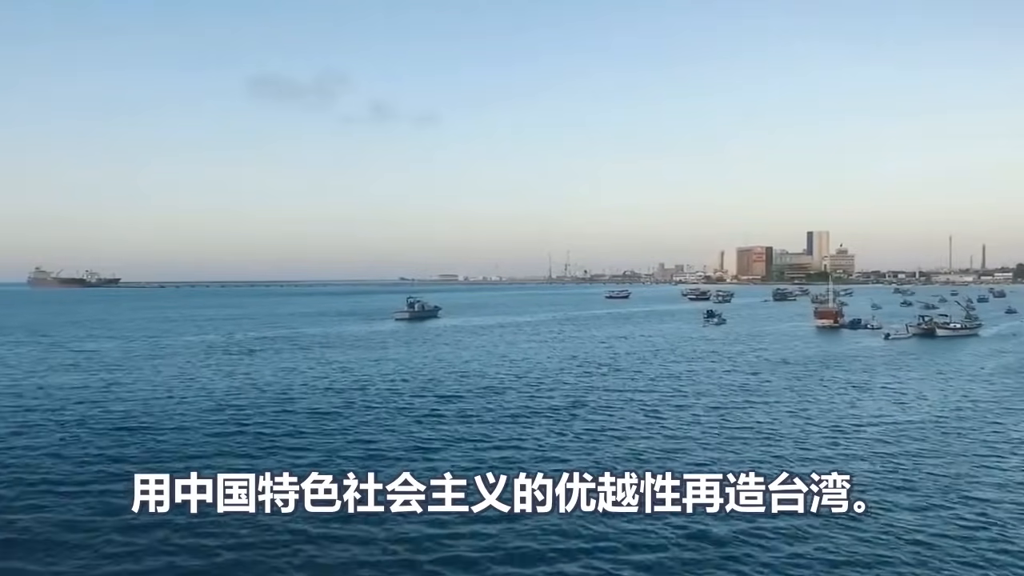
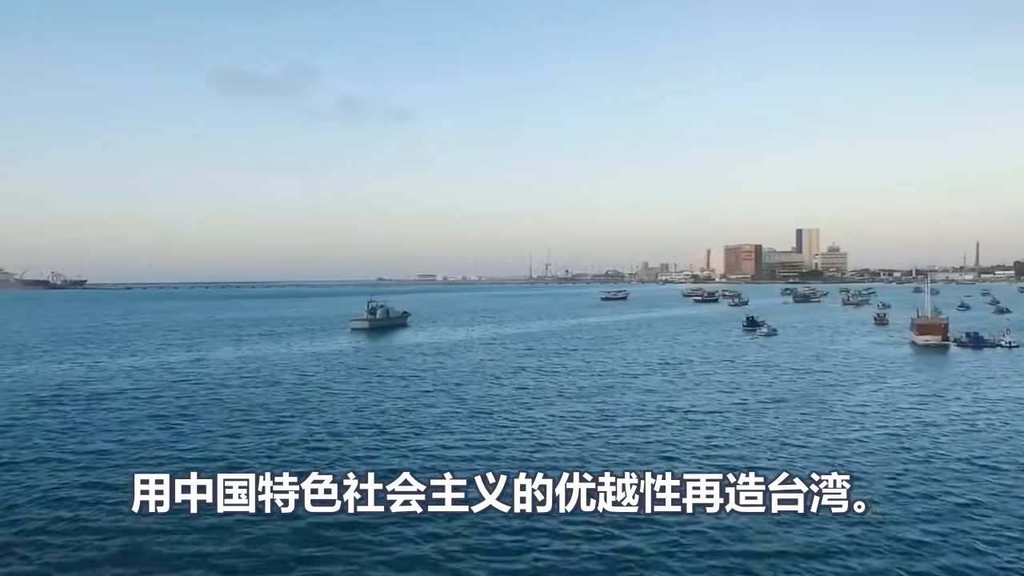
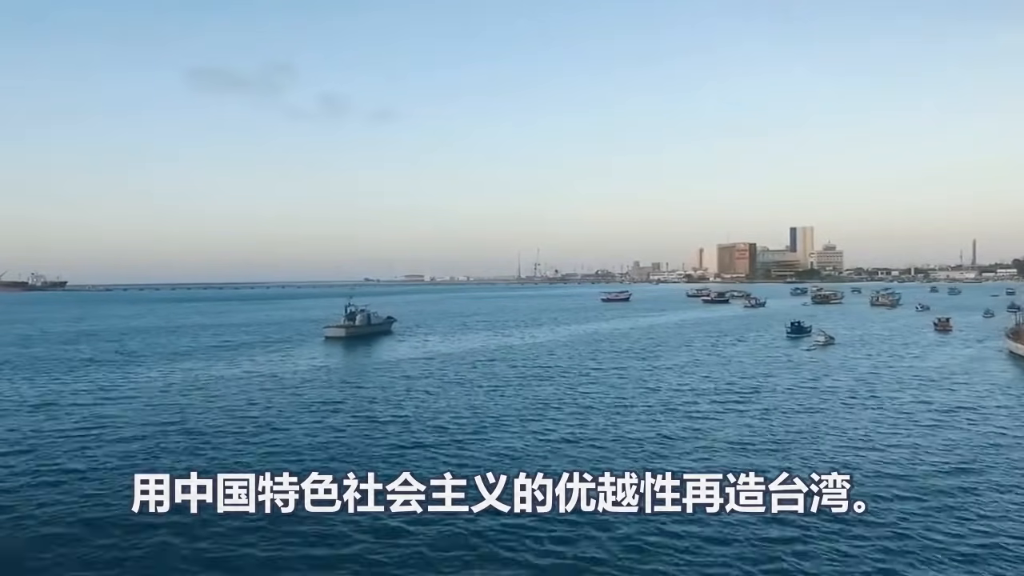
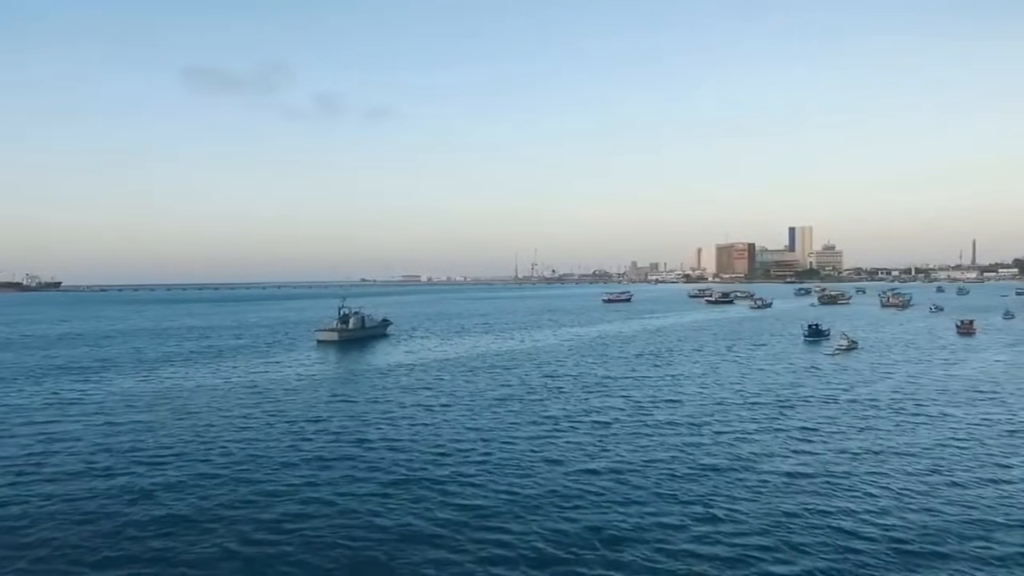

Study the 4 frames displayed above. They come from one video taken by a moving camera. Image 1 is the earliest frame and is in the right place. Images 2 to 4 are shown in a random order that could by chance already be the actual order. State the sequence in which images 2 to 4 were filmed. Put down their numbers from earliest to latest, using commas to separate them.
2, 3, 4
